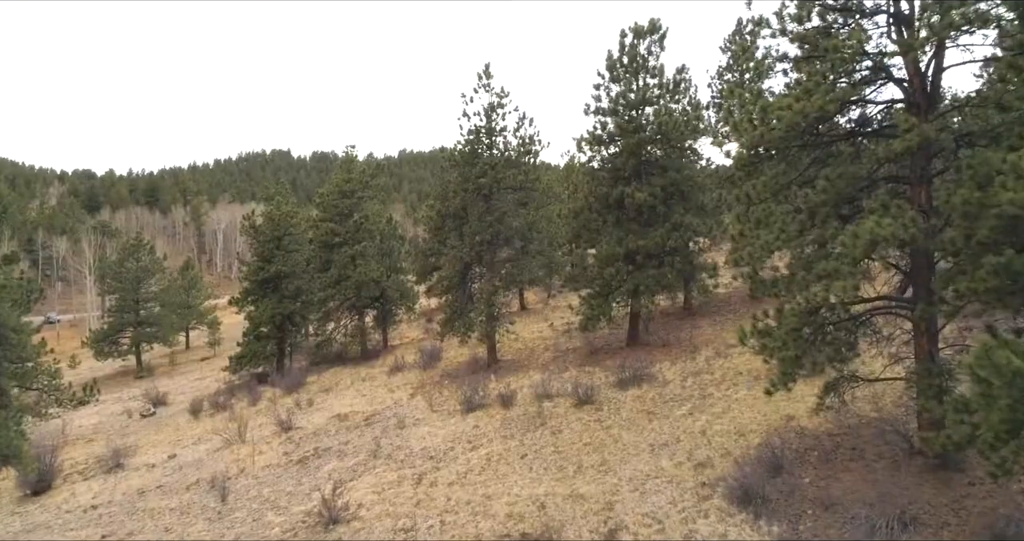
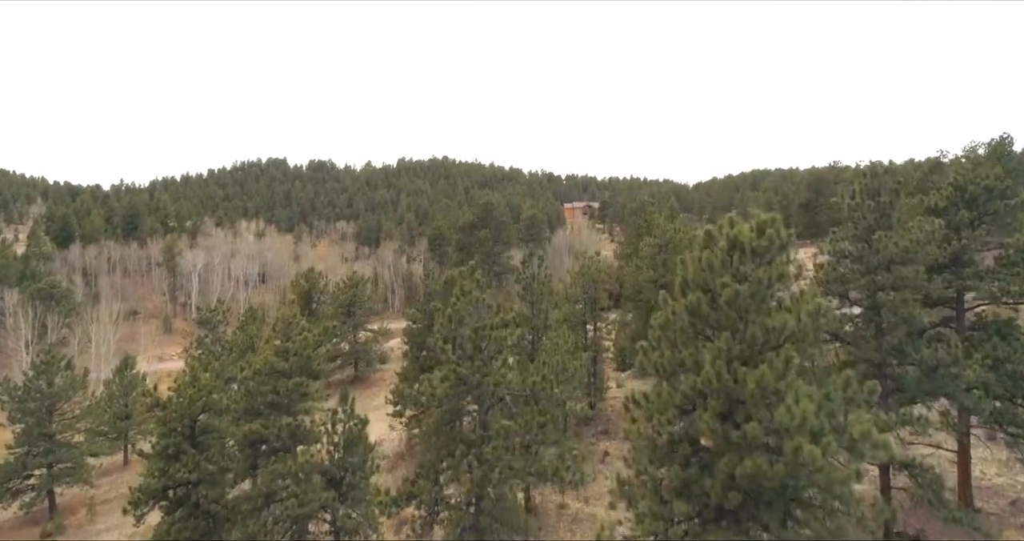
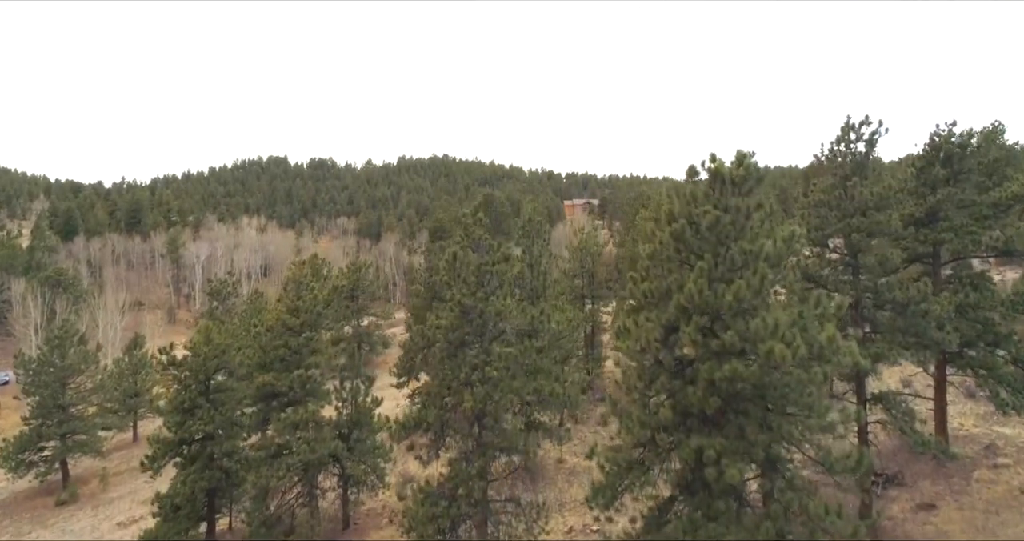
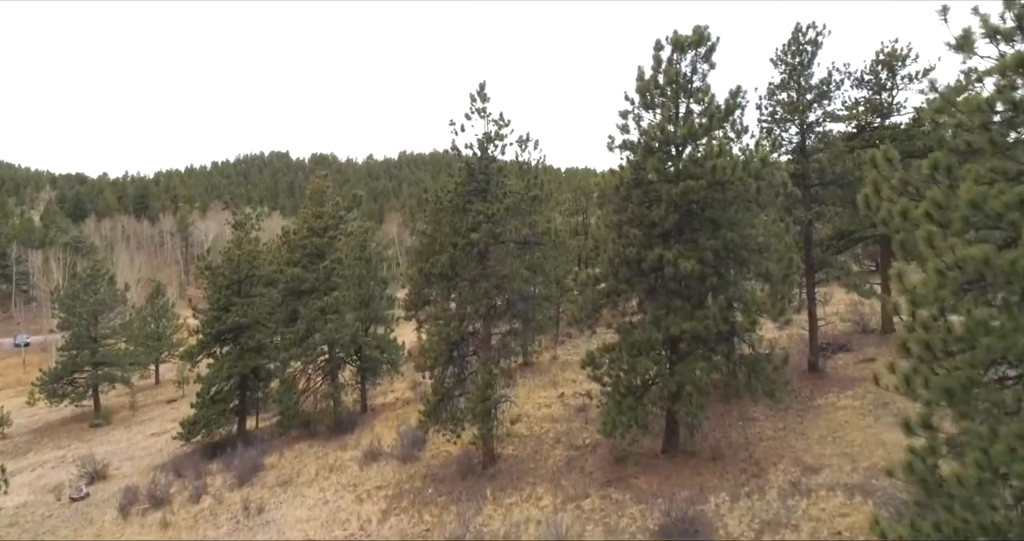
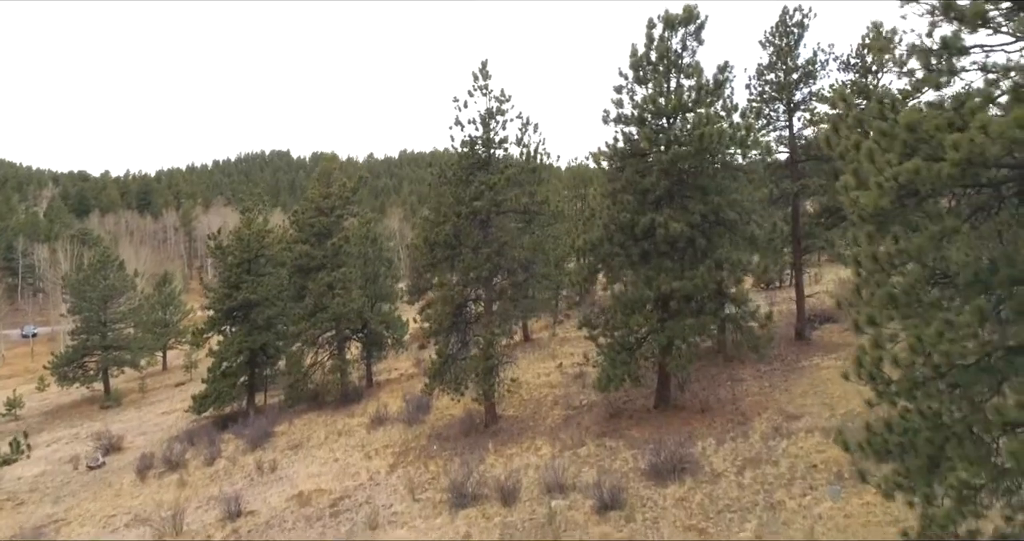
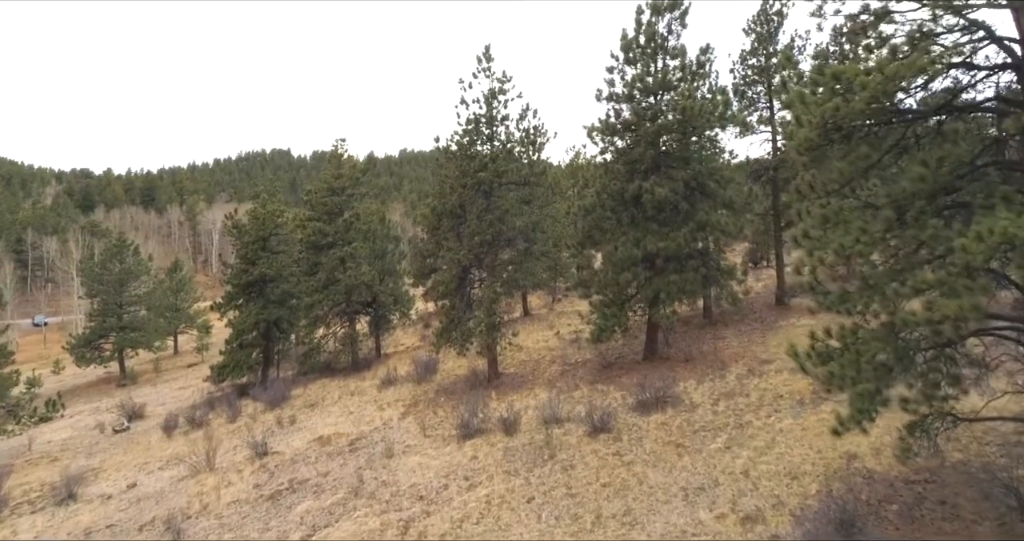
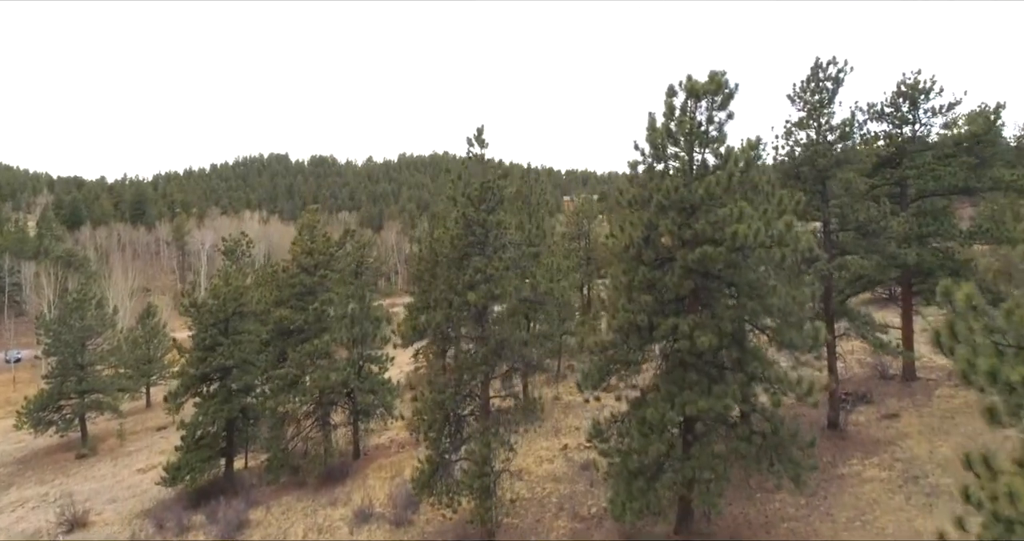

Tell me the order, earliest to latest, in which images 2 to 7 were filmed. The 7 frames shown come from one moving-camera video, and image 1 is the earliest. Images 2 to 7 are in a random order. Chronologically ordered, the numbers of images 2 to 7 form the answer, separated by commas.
6, 5, 4, 7, 3, 2
